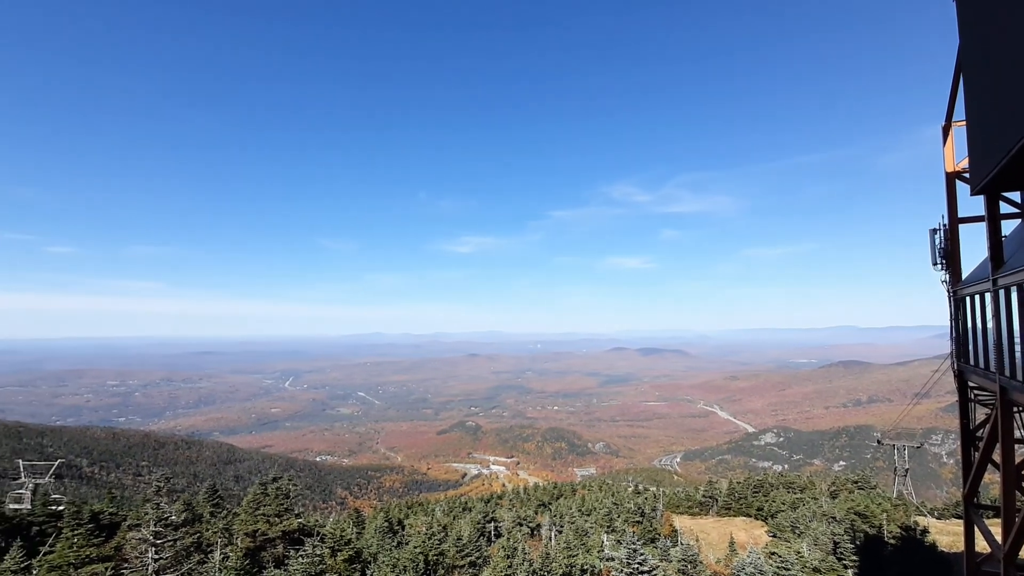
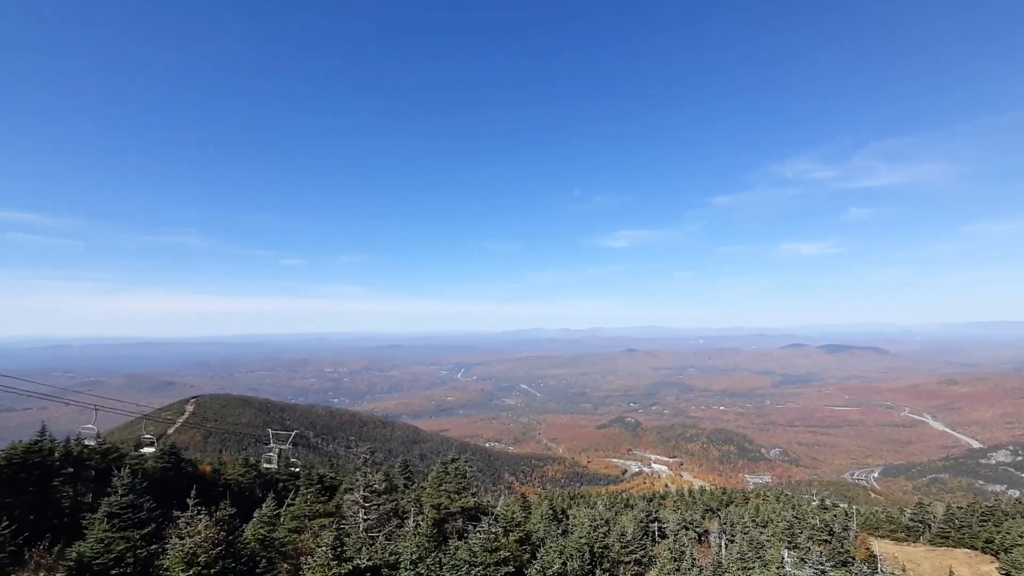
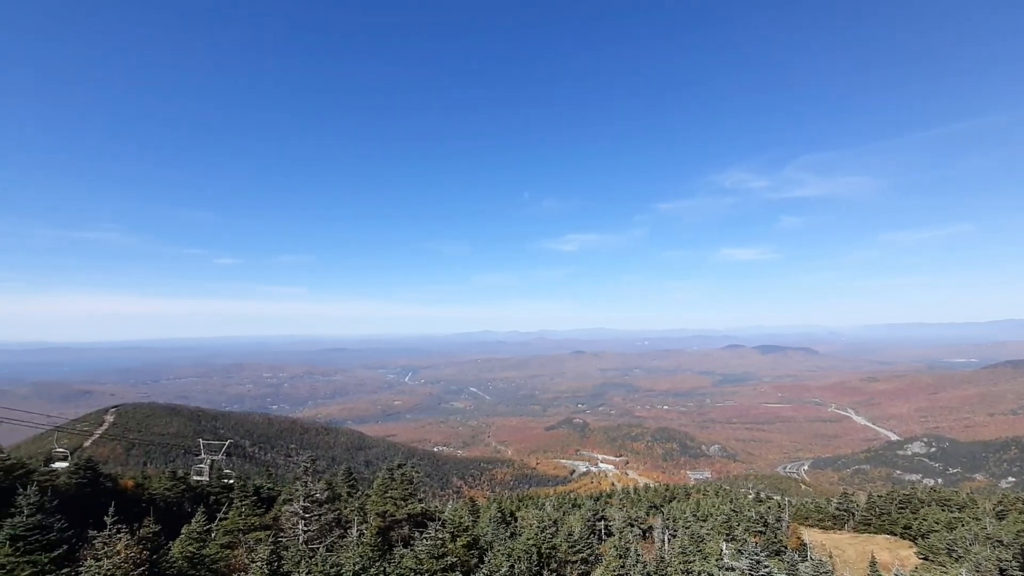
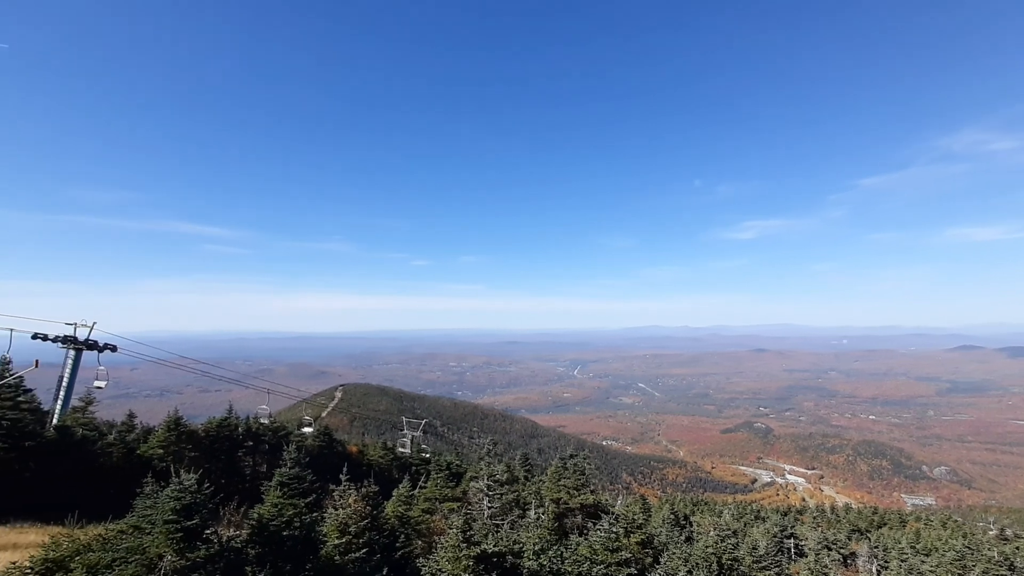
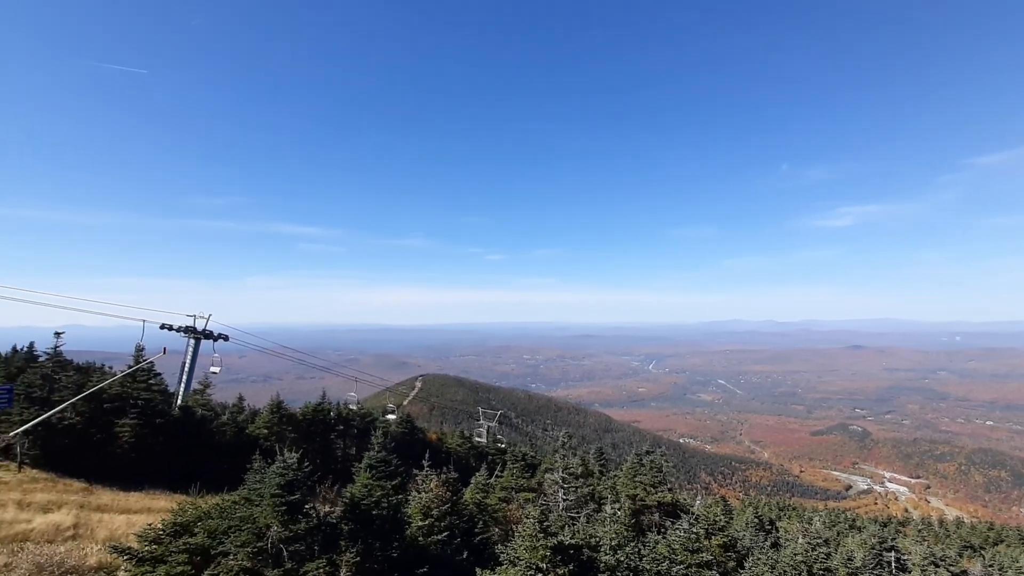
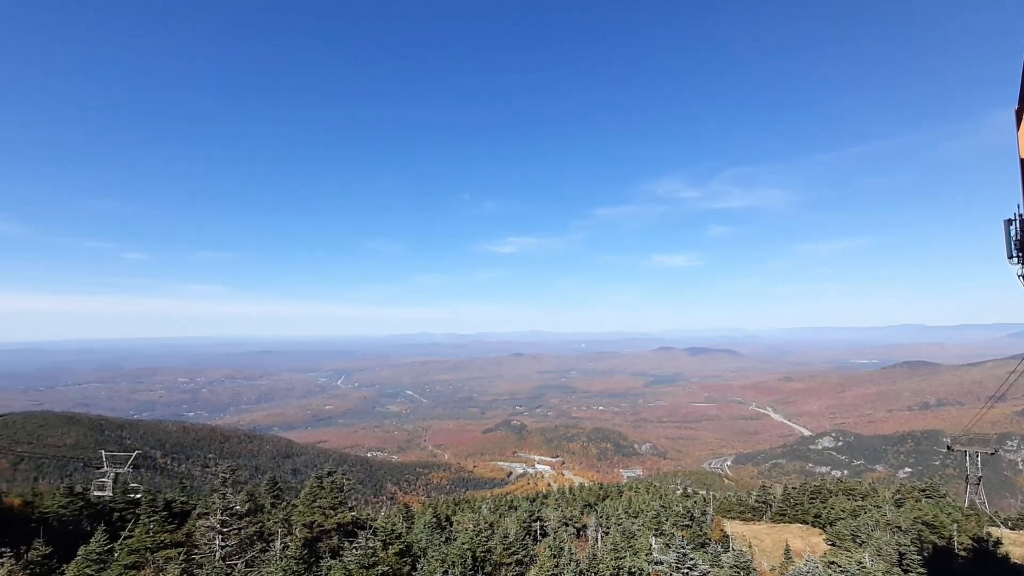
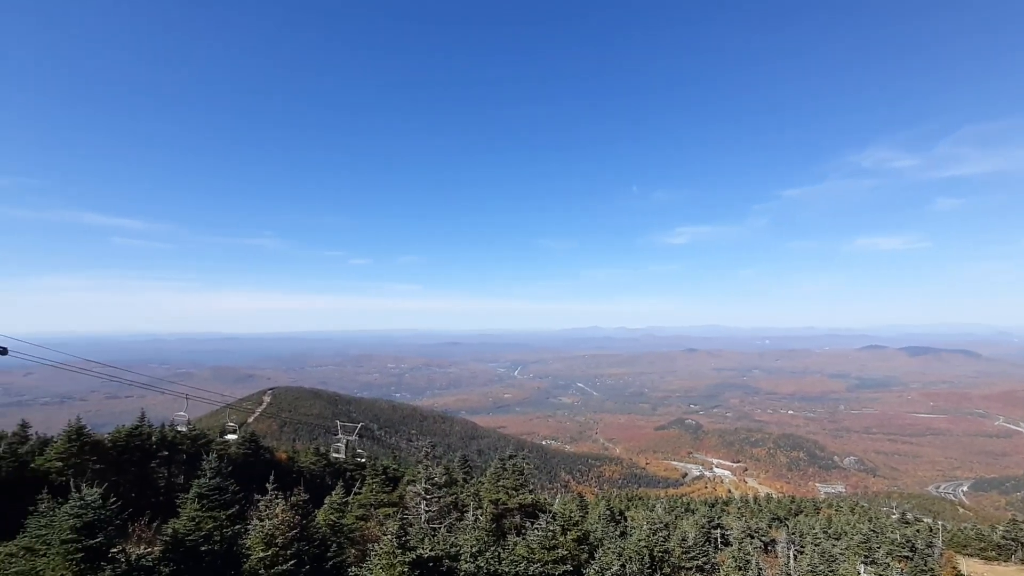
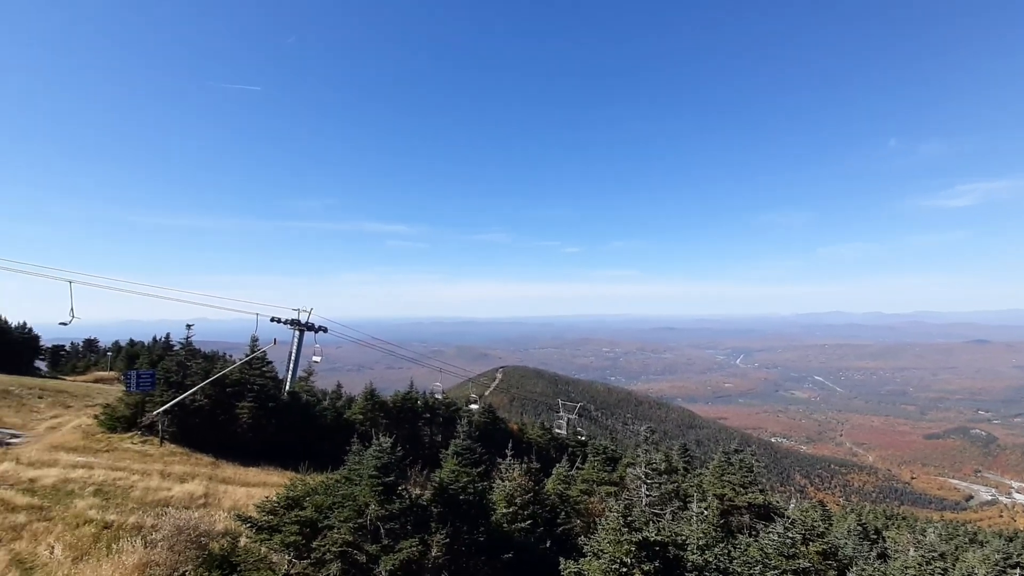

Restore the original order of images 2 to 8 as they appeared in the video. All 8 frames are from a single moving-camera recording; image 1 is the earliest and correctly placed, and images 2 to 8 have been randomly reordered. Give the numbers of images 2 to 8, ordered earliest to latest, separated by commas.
6, 3, 2, 7, 4, 5, 8
